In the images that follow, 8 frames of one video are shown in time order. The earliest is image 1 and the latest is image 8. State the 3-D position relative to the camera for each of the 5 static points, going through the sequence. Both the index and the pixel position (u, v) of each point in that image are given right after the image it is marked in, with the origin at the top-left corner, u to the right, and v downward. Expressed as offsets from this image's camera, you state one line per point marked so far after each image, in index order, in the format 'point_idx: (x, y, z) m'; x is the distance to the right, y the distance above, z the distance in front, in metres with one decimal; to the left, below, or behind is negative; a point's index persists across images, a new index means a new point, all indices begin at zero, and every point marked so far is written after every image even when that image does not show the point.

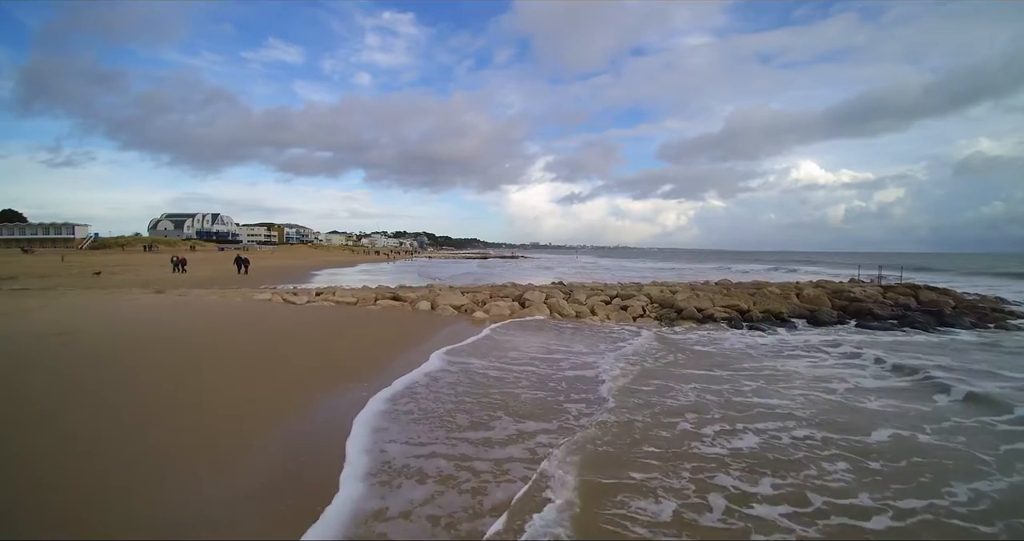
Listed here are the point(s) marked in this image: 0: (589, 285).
0: (+2.7, -0.6, +15.1) m
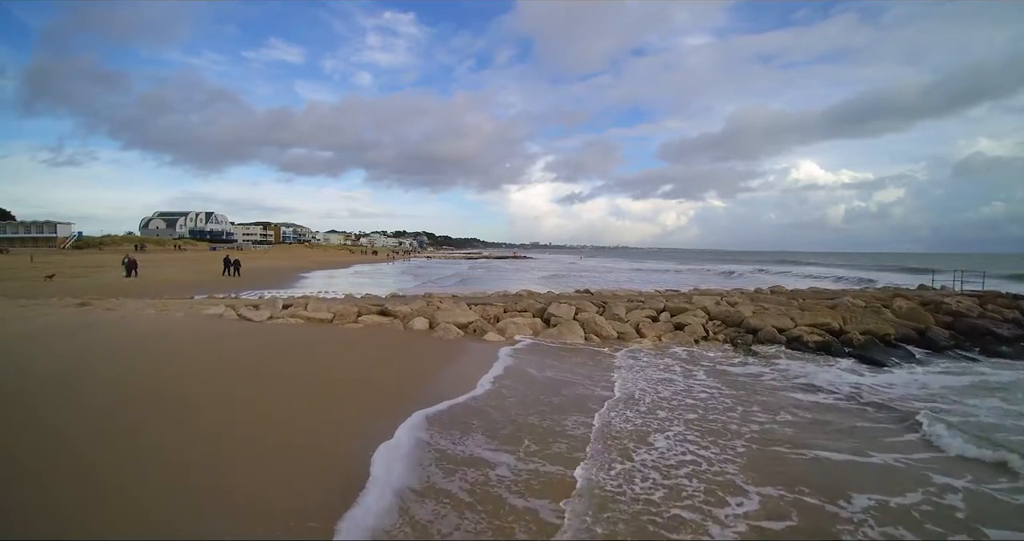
0: (+3.2, -0.8, +12.2) m
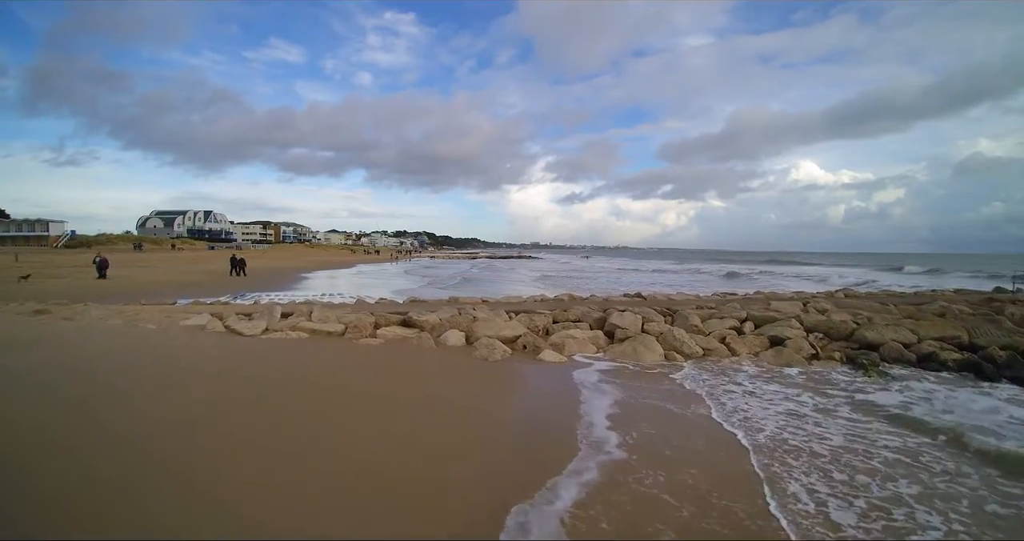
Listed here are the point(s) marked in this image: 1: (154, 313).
0: (+4.1, -0.8, +10.3) m
1: (-6.5, -0.8, +8.4) m
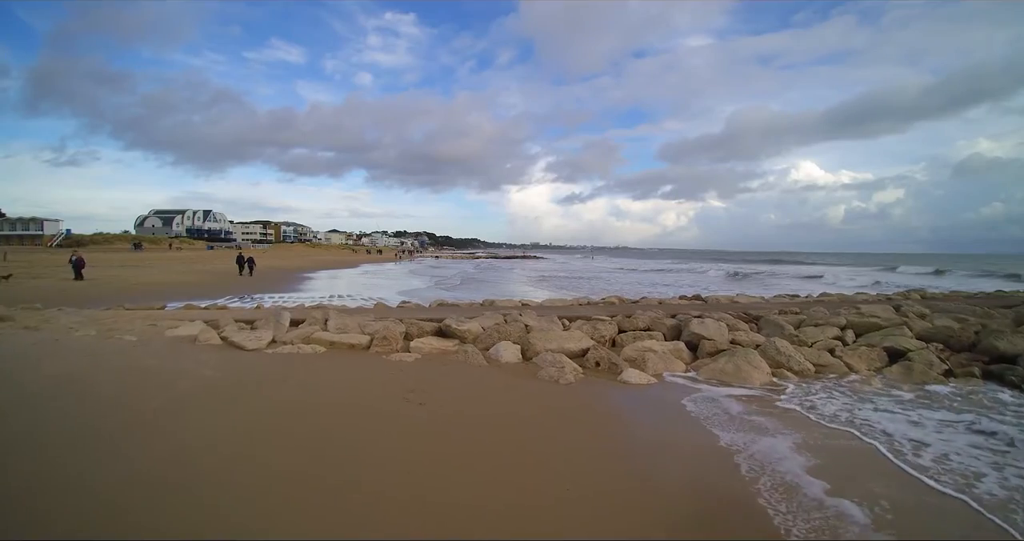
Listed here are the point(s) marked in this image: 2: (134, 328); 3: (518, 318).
0: (+5.0, -0.7, +8.8) m
1: (-5.6, -0.8, +6.9) m
2: (-5.4, -0.8, +6.6) m
3: (+0.1, -0.7, +7.1) m
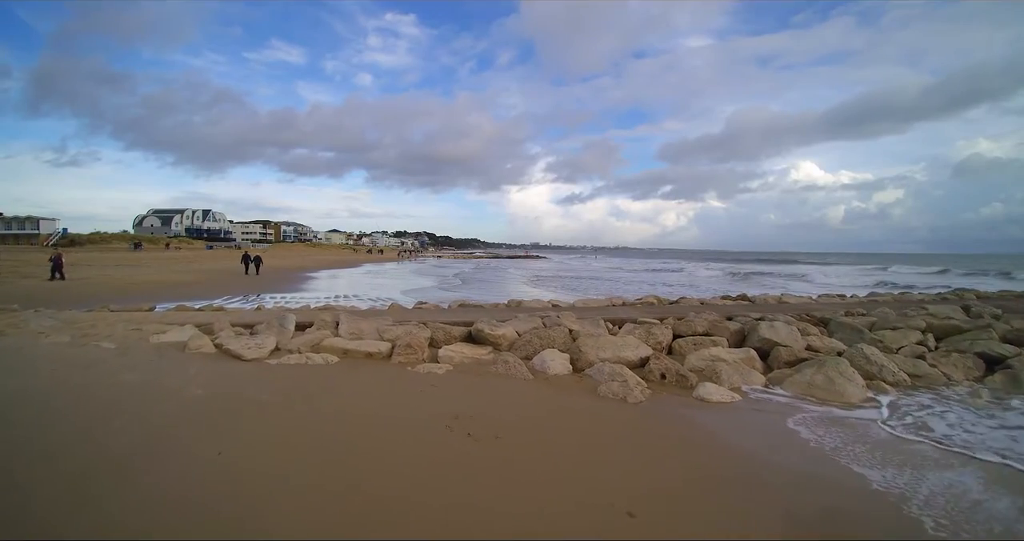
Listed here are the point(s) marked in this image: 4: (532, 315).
0: (+5.5, -0.7, +7.9) m
1: (-5.1, -0.7, +6.0) m
2: (-4.9, -0.8, +5.7) m
3: (+0.6, -0.7, +6.1) m
4: (+0.3, -0.6, +6.6) m
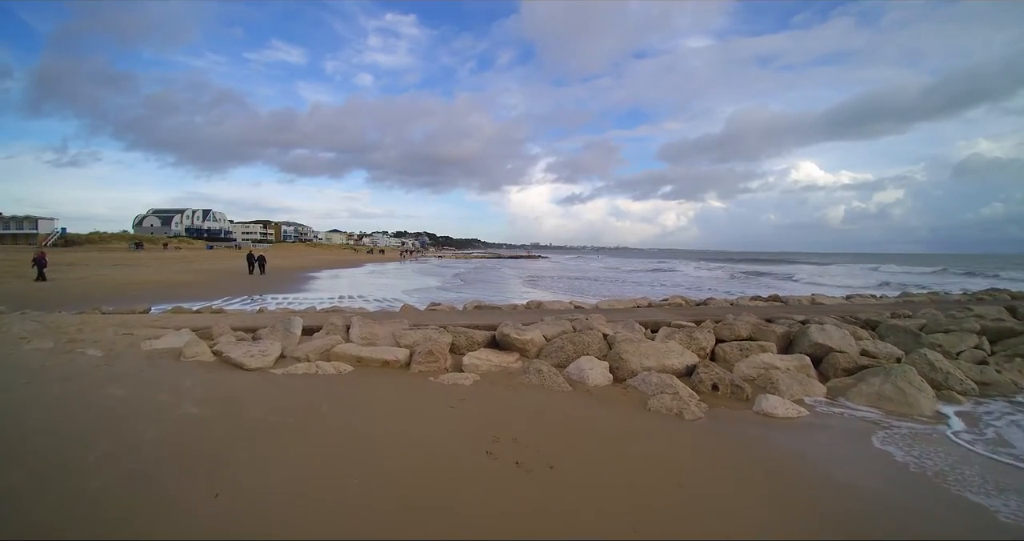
0: (+5.8, -0.7, +7.4) m
1: (-4.8, -0.7, +5.5) m
2: (-4.5, -0.8, +5.2) m
3: (+0.9, -0.6, +5.6) m
4: (+0.6, -0.6, +6.1) m
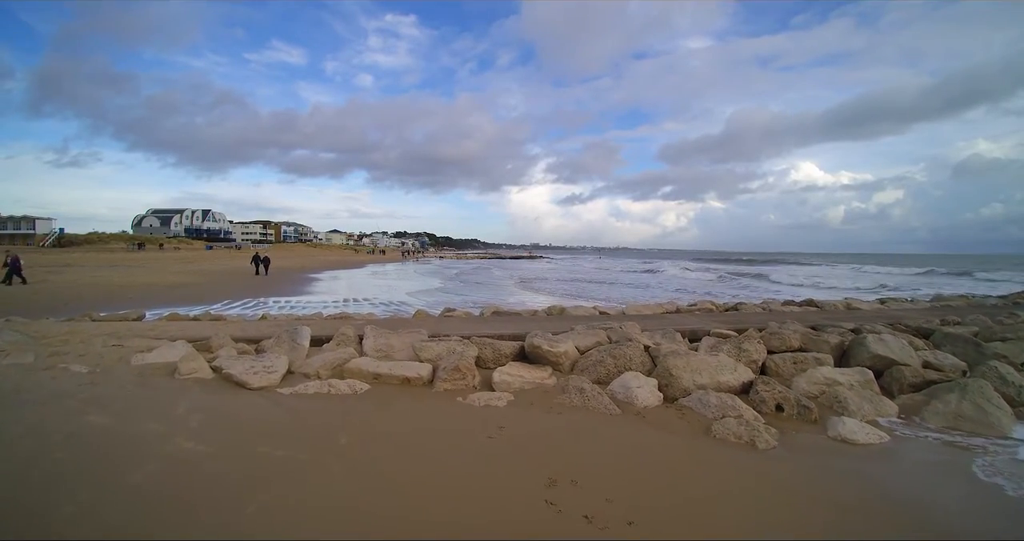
0: (+6.1, -0.7, +6.9) m
1: (-4.5, -0.7, +5.0) m
2: (-4.2, -0.8, +4.7) m
3: (+1.3, -0.7, +5.1) m
4: (+0.9, -0.7, +5.6) m
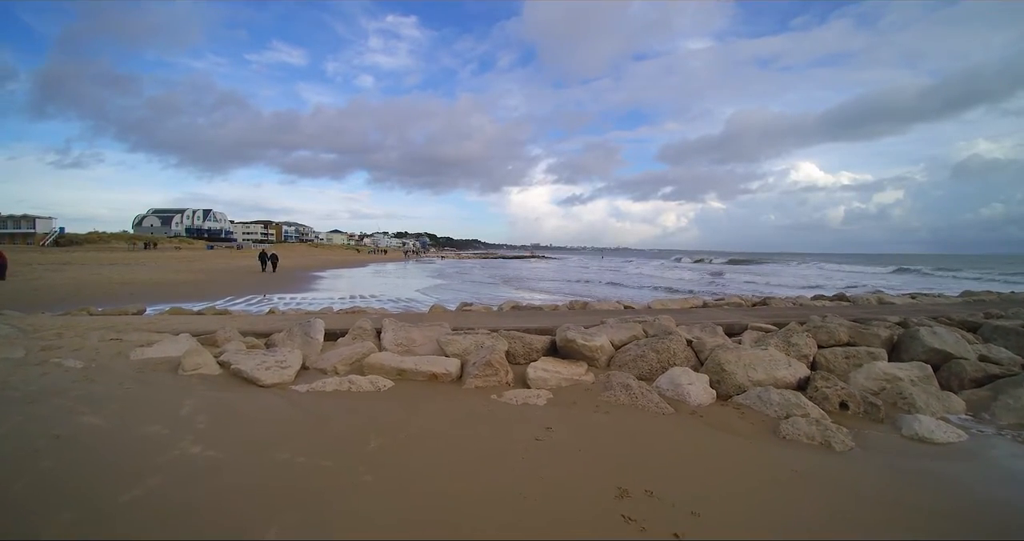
0: (+6.4, -0.6, +6.5) m
1: (-4.2, -0.6, +4.6) m
2: (-3.9, -0.7, +4.3) m
3: (+1.5, -0.6, +4.7) m
4: (+1.2, -0.6, +5.2) m
